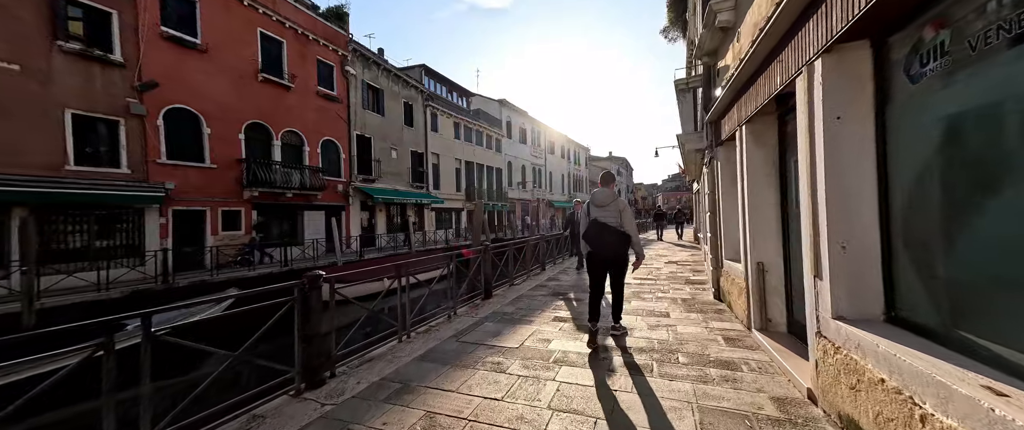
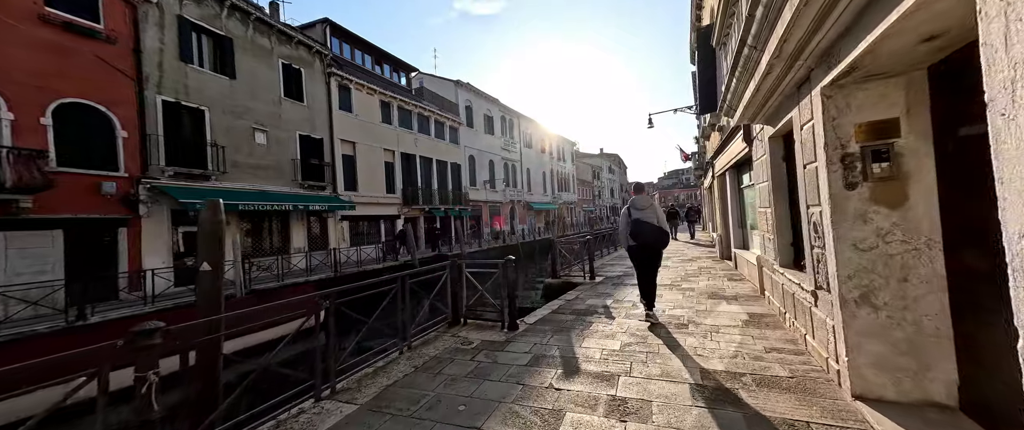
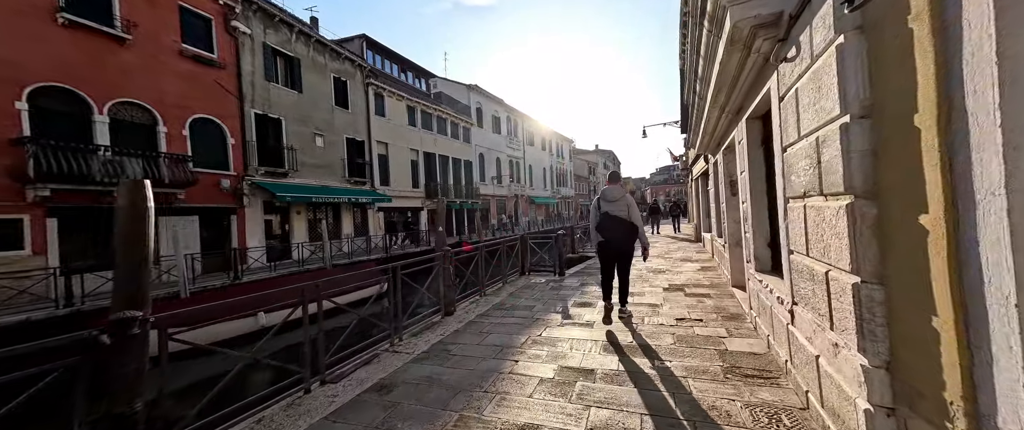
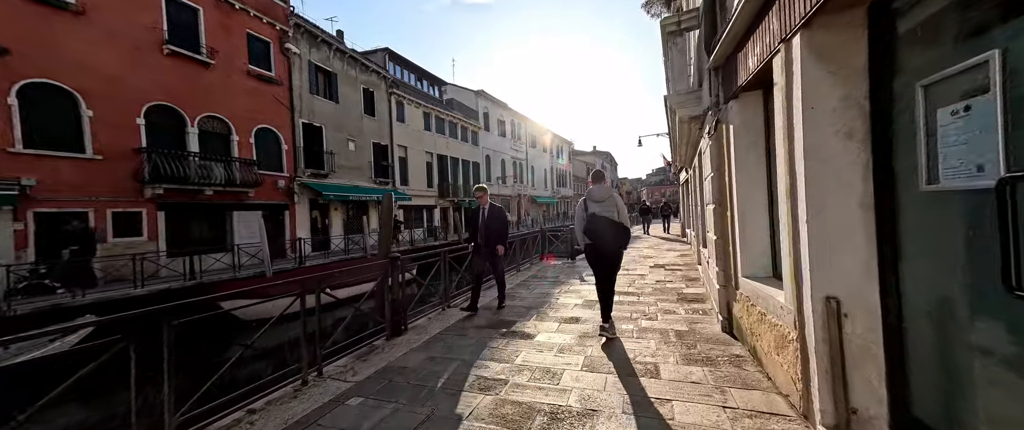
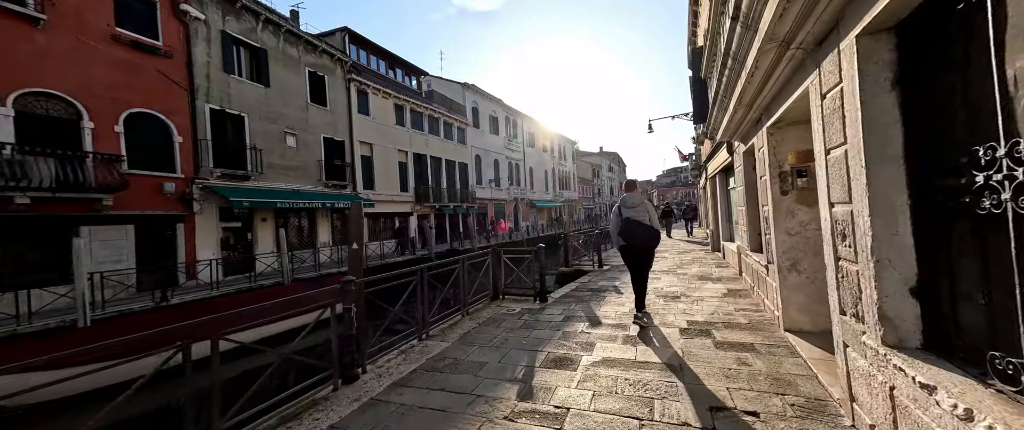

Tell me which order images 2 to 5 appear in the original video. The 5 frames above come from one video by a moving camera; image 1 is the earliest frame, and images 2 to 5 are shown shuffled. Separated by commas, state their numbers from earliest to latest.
4, 3, 5, 2
